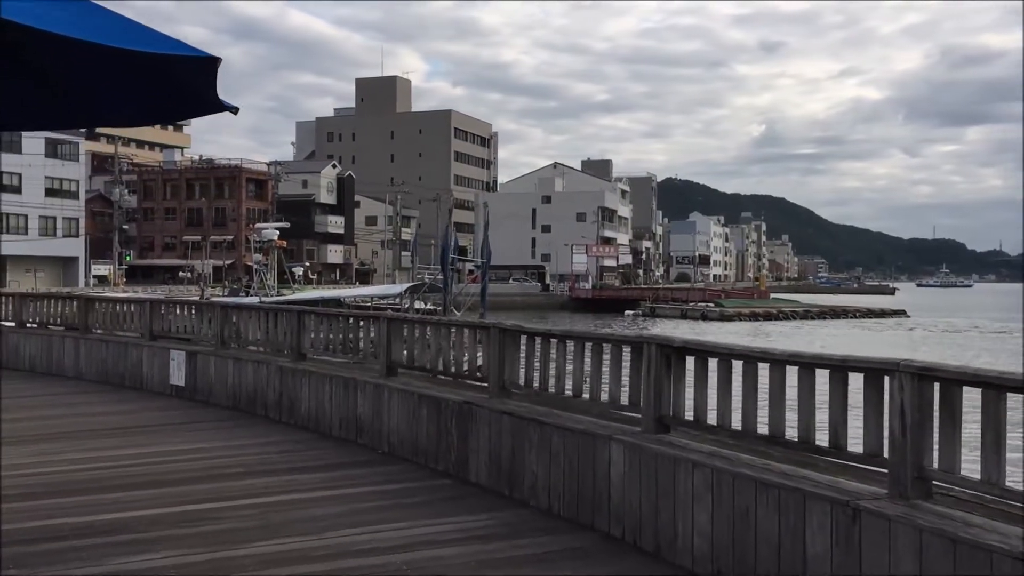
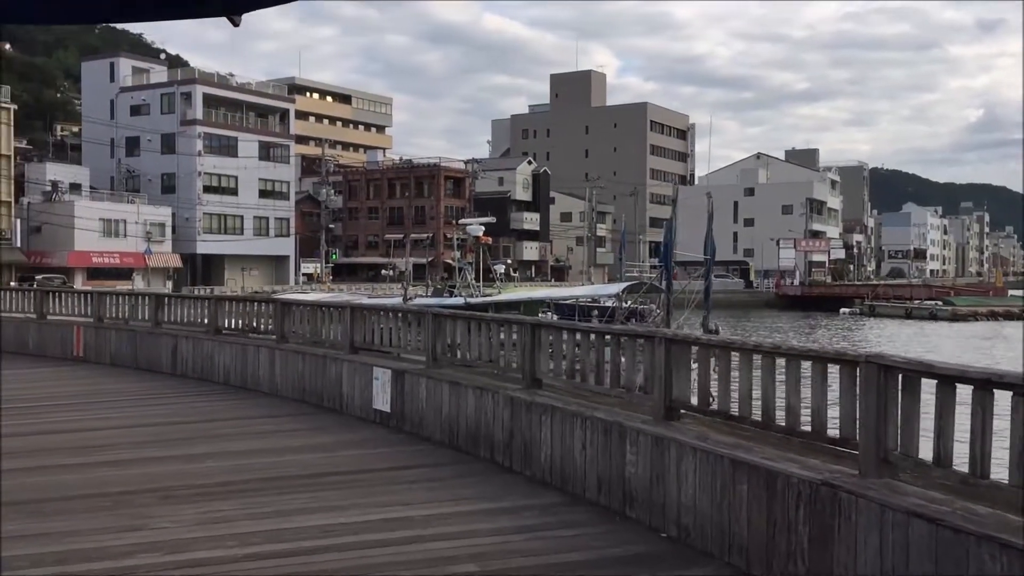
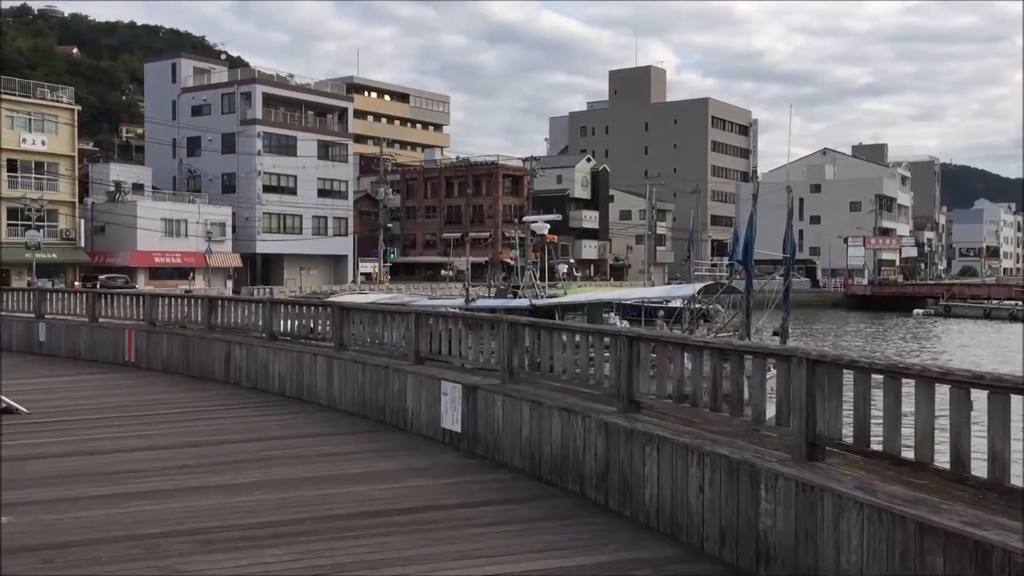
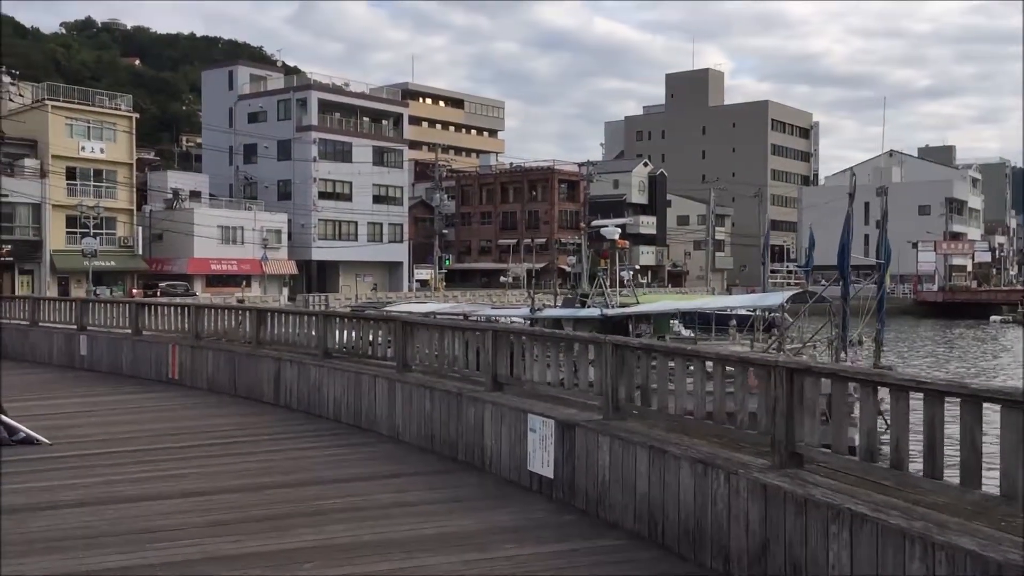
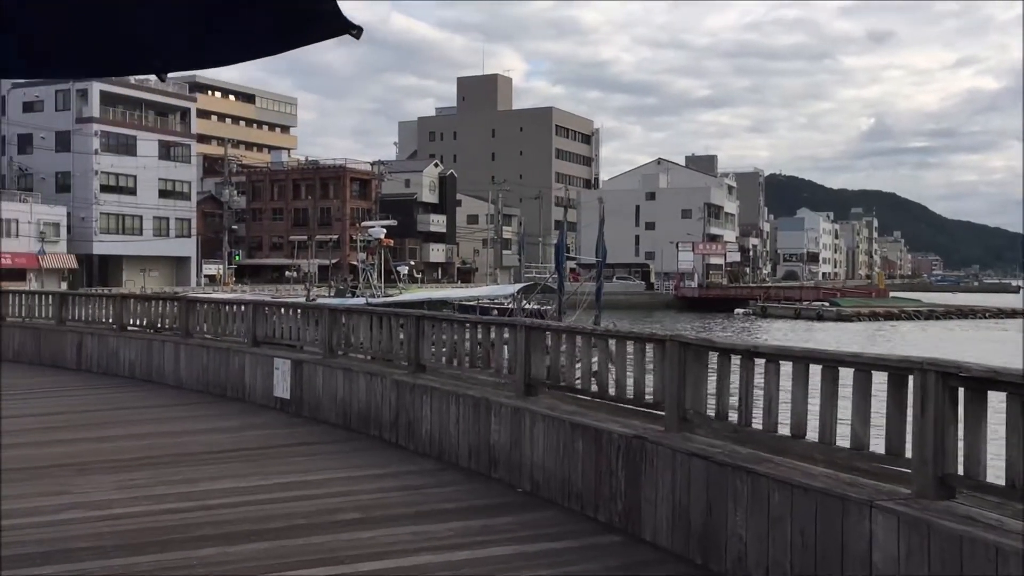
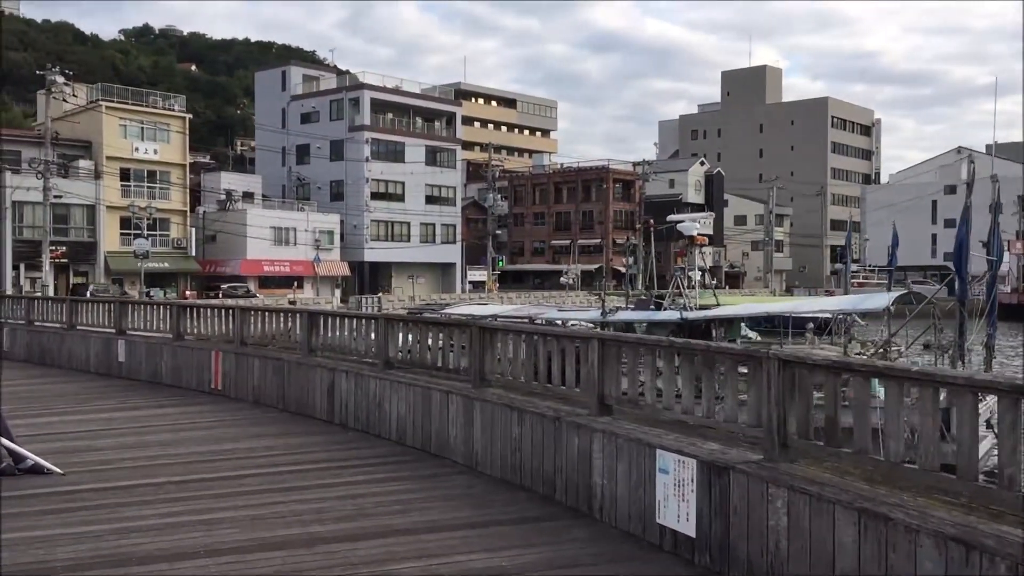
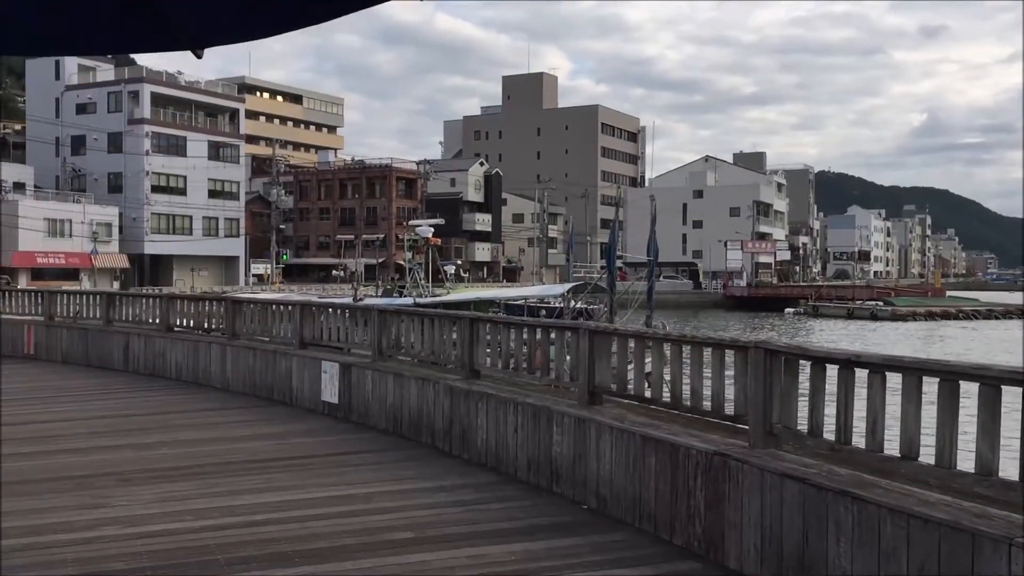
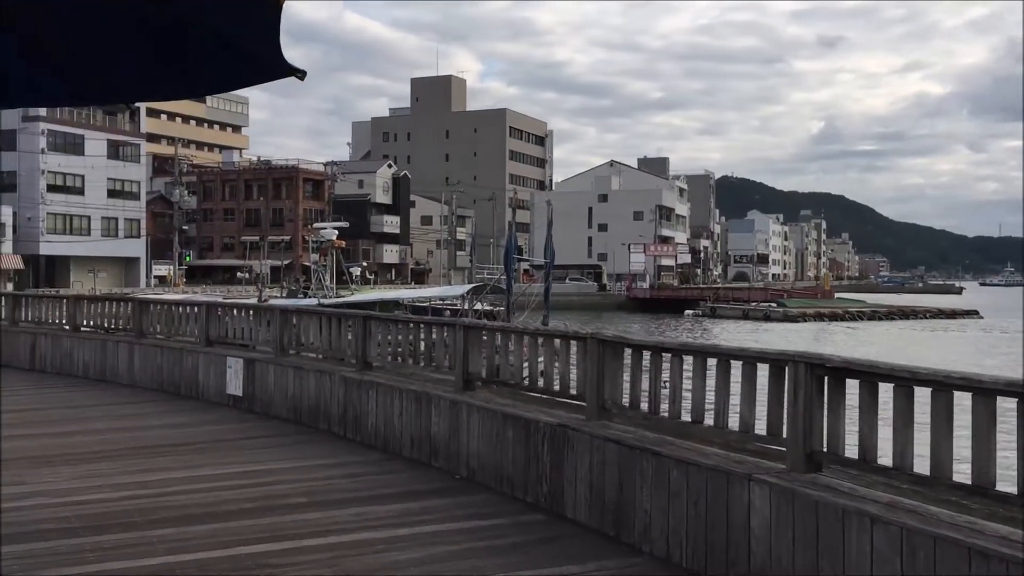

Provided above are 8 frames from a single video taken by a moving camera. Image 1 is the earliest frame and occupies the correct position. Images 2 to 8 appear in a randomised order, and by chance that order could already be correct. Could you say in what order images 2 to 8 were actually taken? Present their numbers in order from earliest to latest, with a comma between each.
8, 5, 7, 2, 3, 4, 6
